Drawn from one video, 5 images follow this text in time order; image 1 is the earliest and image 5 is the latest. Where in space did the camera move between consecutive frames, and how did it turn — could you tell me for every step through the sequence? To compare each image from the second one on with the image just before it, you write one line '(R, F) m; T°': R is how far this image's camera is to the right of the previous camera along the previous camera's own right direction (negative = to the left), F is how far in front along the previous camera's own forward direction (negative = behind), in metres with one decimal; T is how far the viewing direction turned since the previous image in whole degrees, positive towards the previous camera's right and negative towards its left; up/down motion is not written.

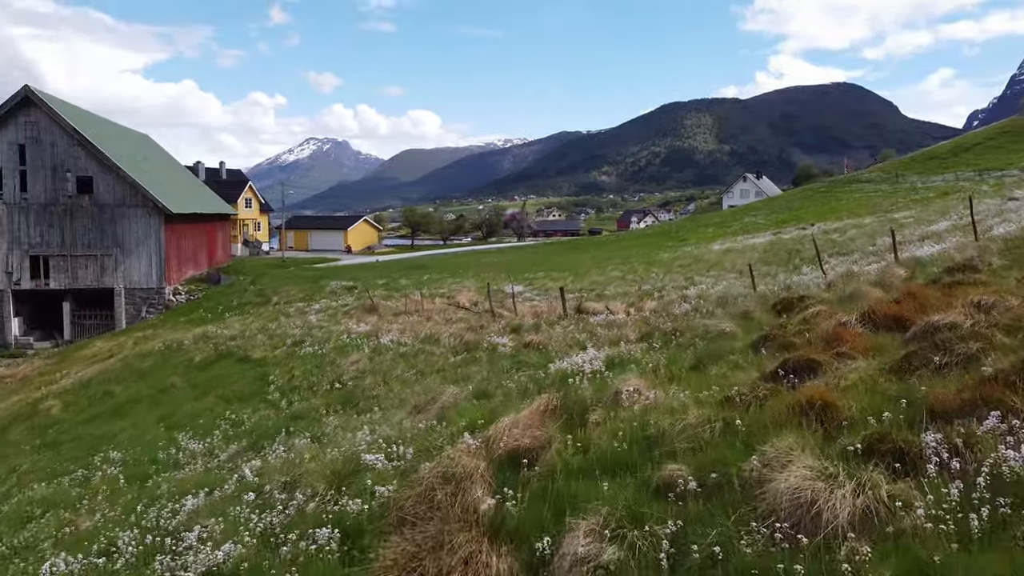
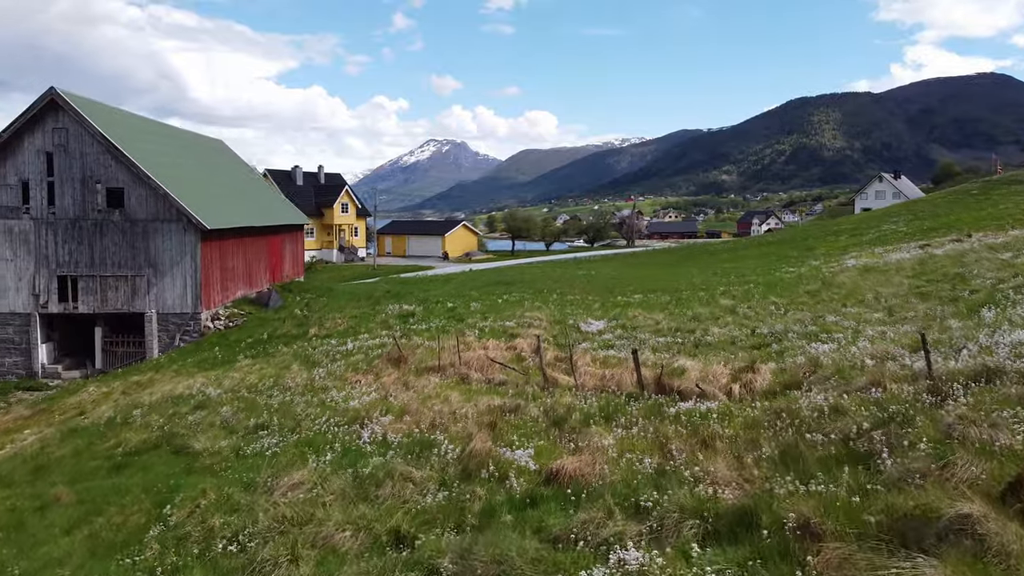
(+1.1, +5.5) m; -8°
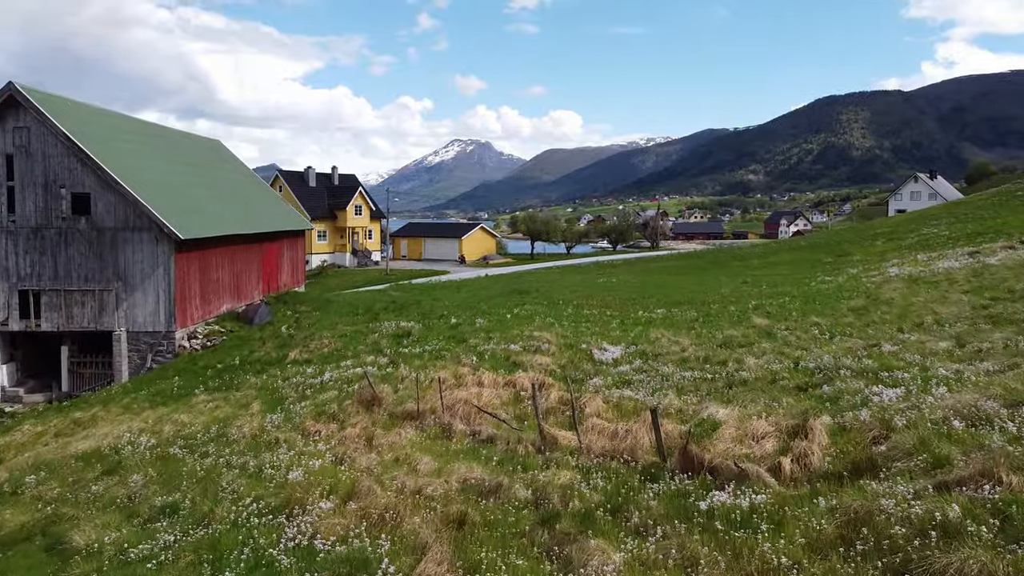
(+0.5, +3.0) m; -2°
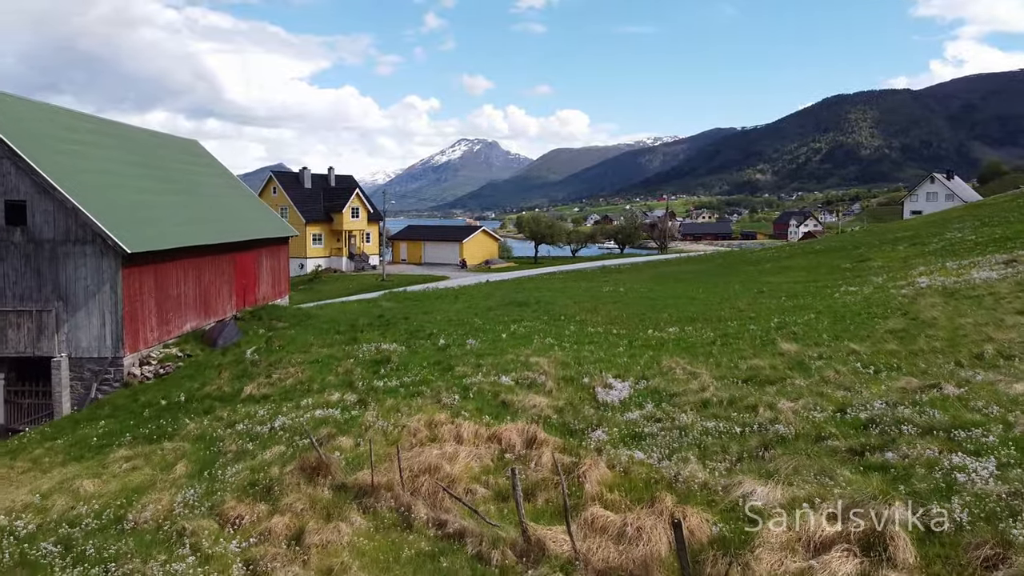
(+0.4, +3.1) m; 0°
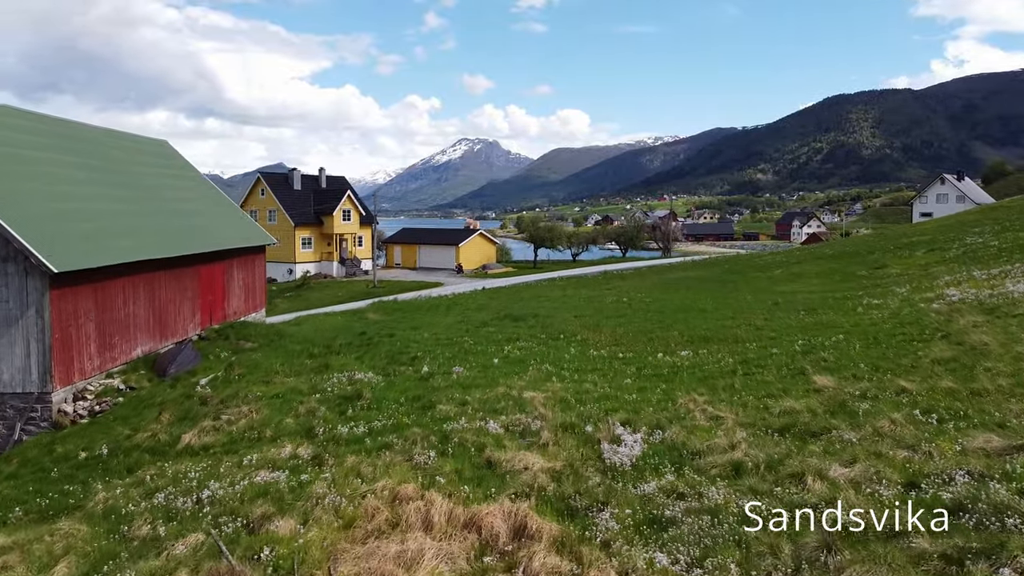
(+0.2, +3.1) m; 0°
